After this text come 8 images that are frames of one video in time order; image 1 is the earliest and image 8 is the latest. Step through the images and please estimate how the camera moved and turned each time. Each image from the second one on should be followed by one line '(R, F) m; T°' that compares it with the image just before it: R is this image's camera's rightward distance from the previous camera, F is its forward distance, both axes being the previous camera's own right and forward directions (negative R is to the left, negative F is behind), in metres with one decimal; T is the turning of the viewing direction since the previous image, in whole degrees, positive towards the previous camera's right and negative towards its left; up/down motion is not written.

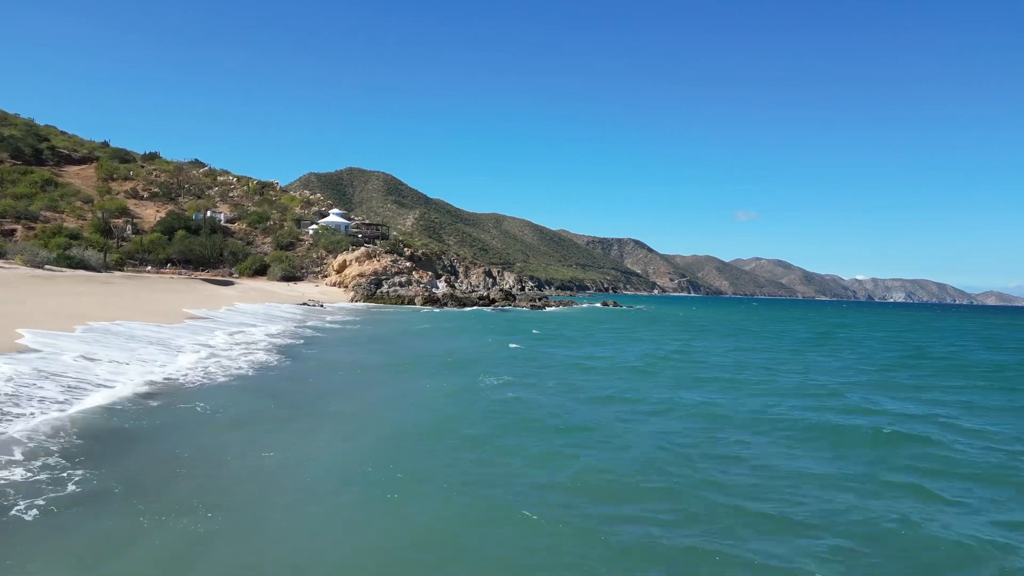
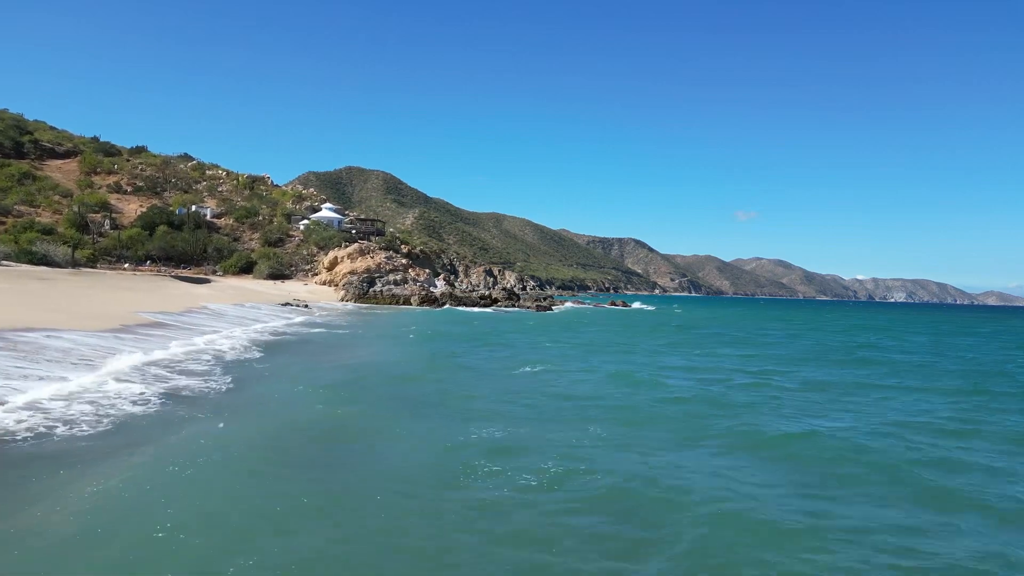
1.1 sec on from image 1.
(-0.2, +3.1) m; 0°
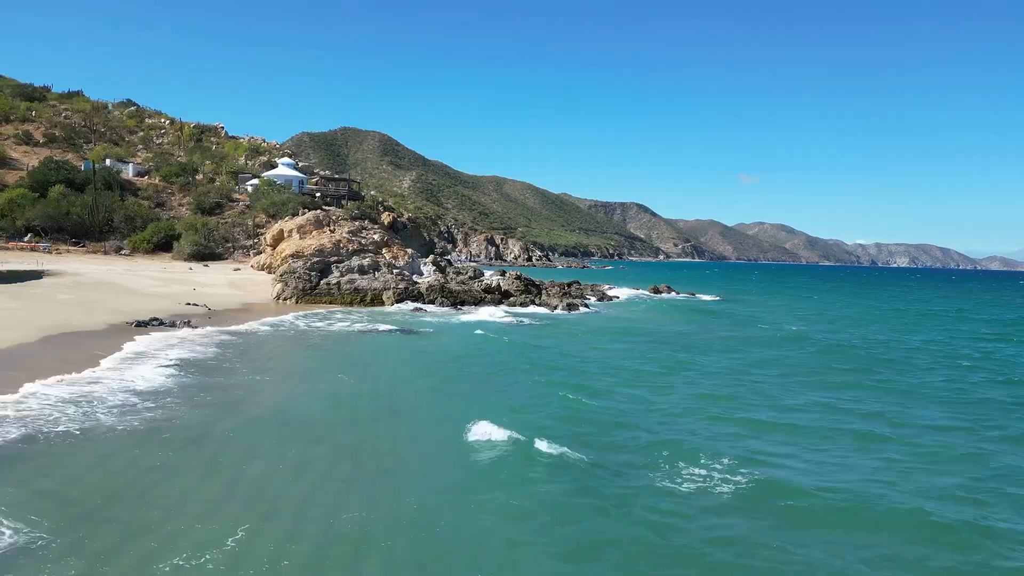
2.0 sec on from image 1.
(-0.8, +12.3) m; 0°
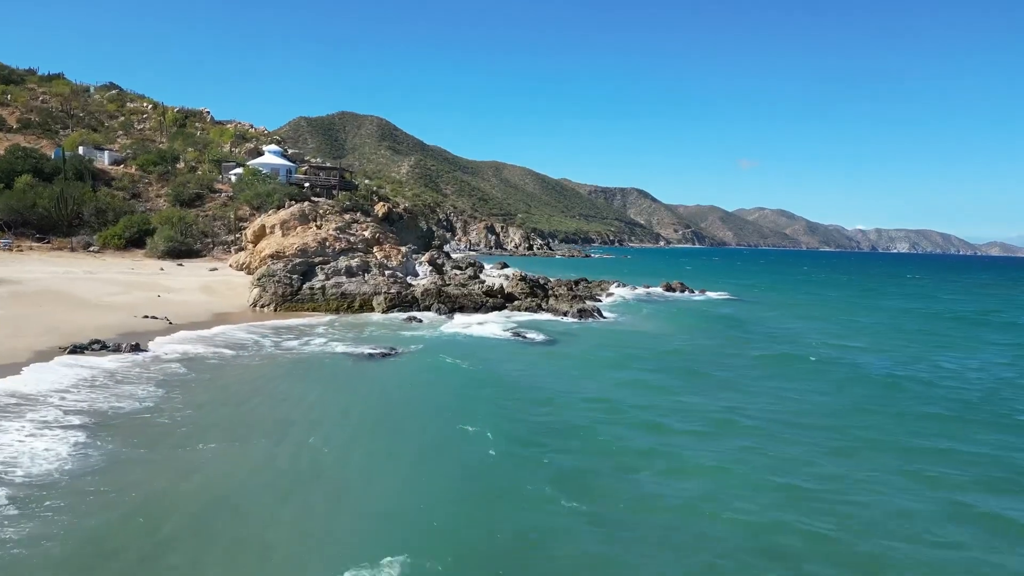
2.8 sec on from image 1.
(-0.2, +2.6) m; 0°
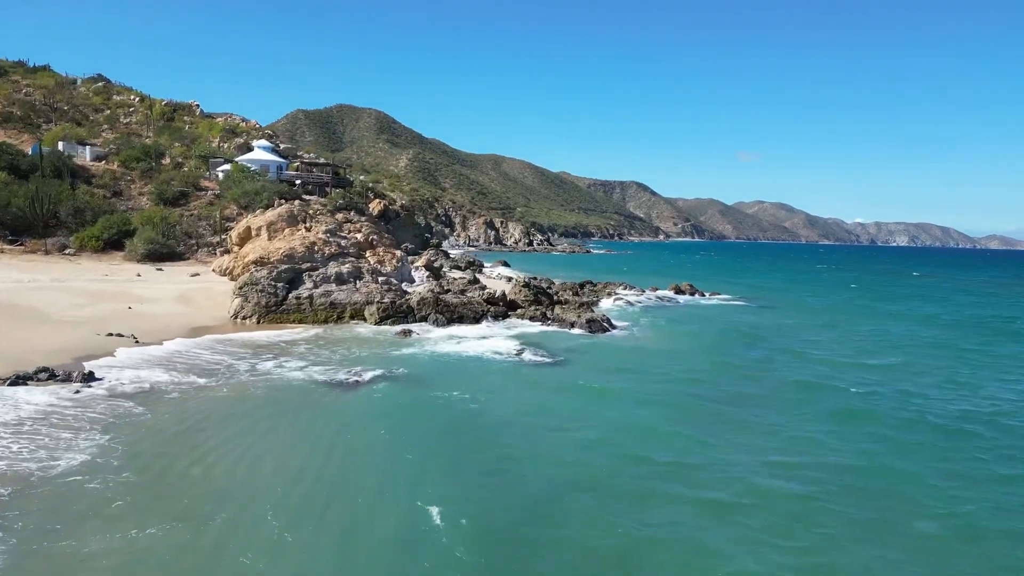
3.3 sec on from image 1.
(-0.1, +1.7) m; 0°
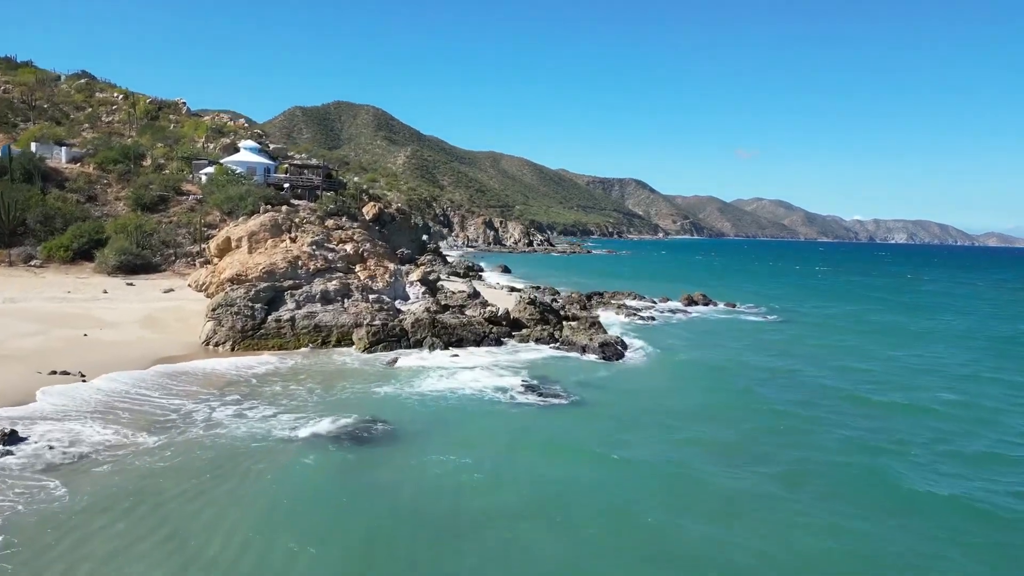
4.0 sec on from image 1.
(-0.2, +2.1) m; 0°
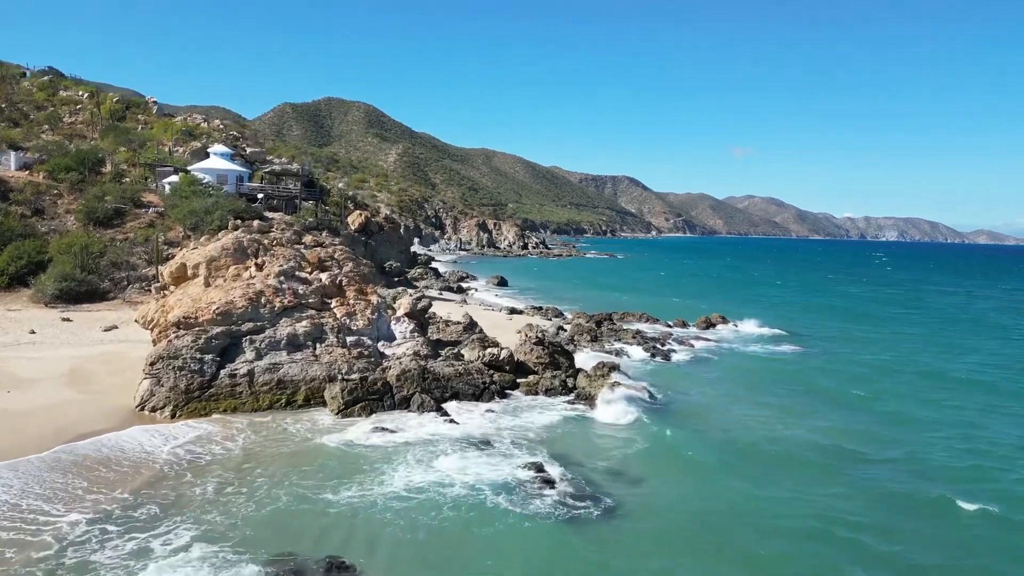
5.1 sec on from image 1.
(-0.3, +3.3) m; +1°
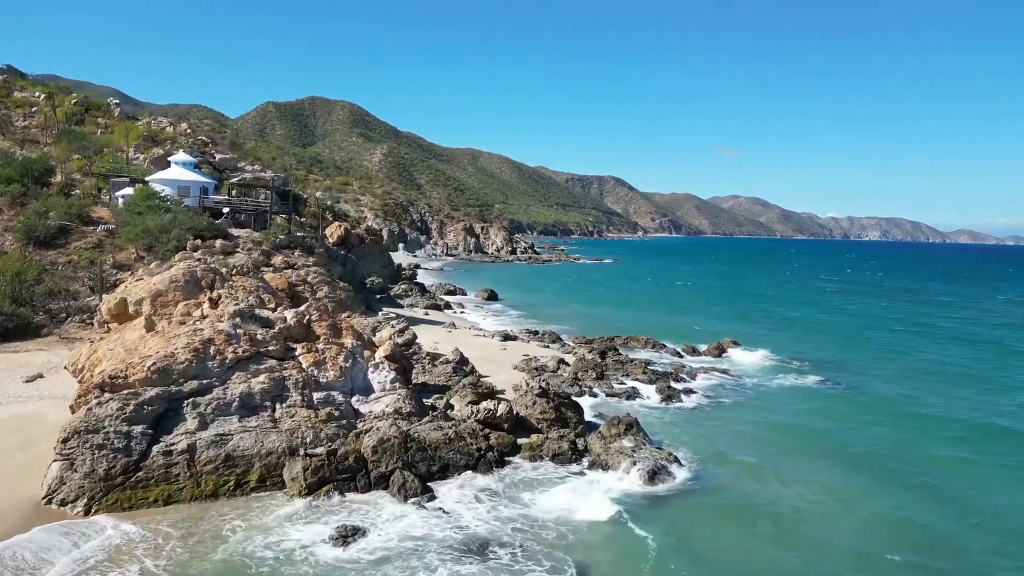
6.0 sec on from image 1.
(-0.3, +2.8) m; +1°
